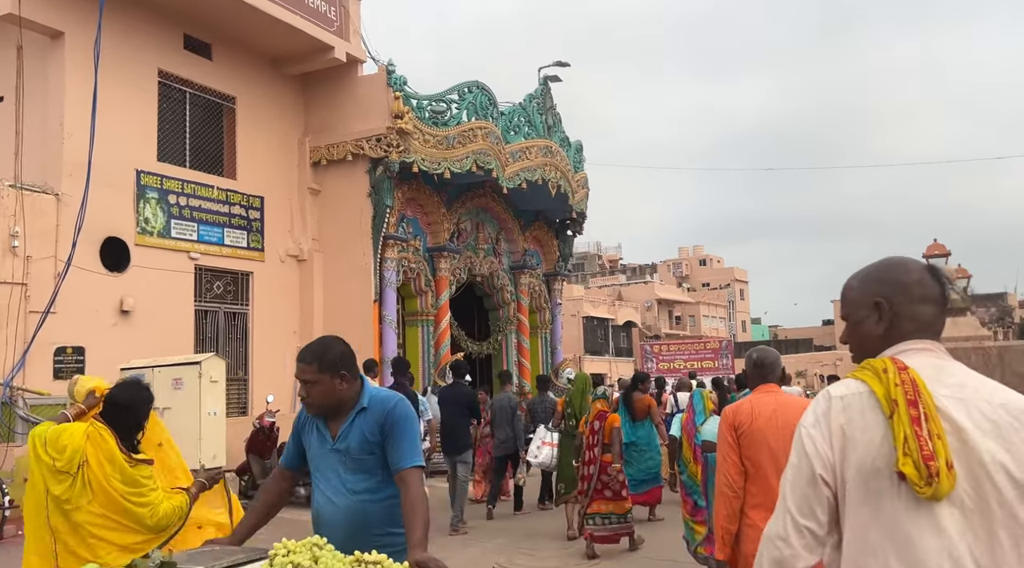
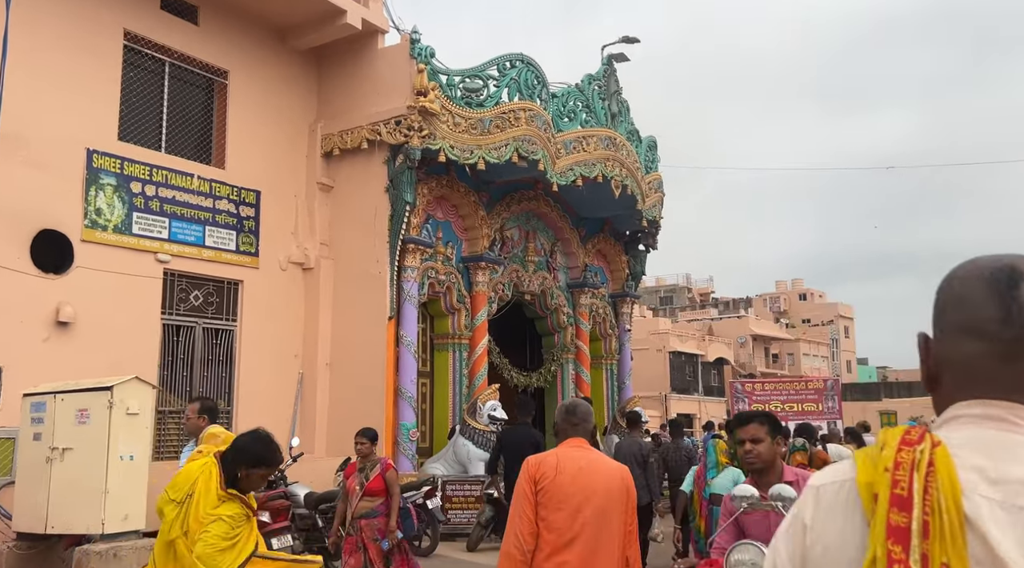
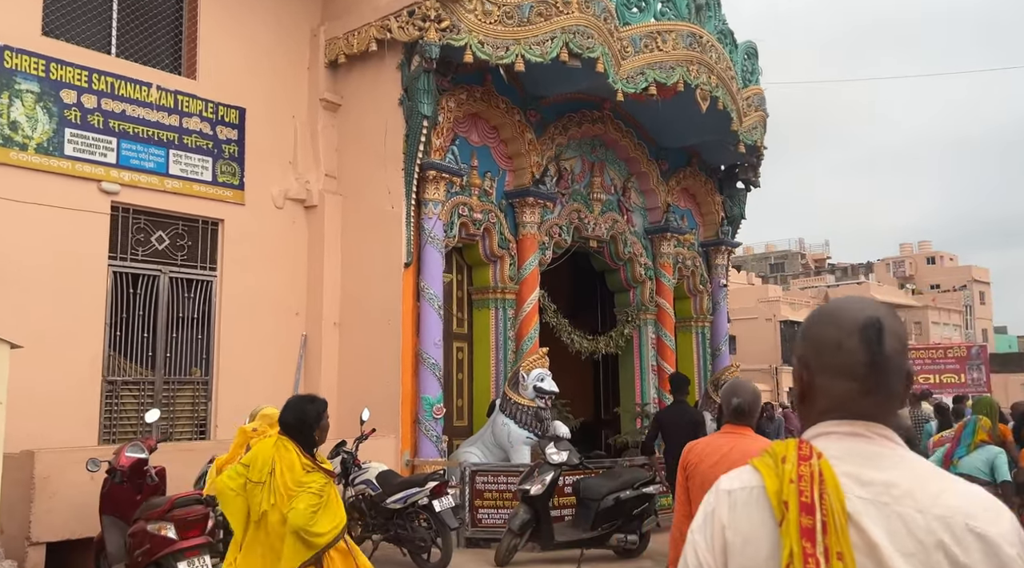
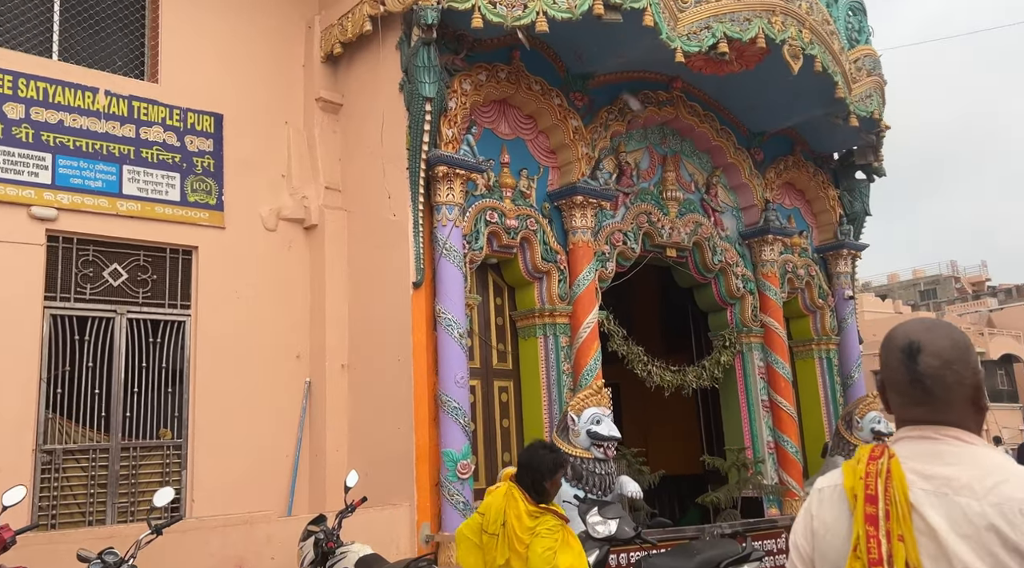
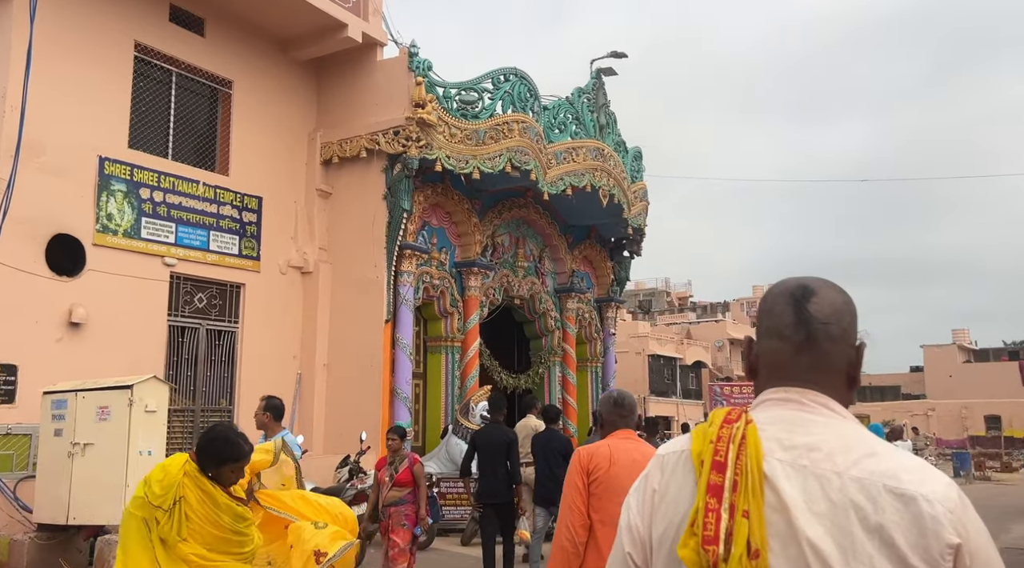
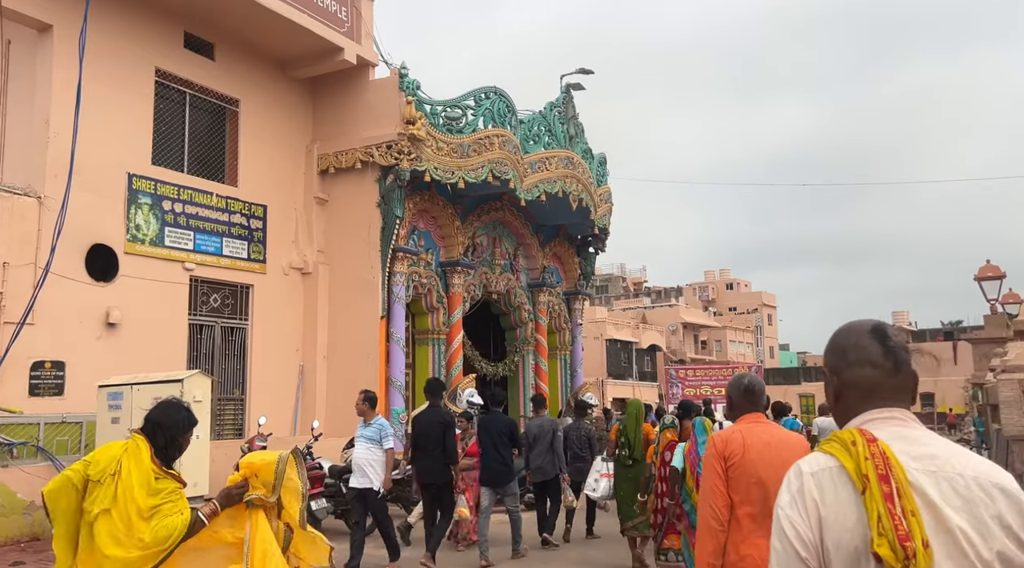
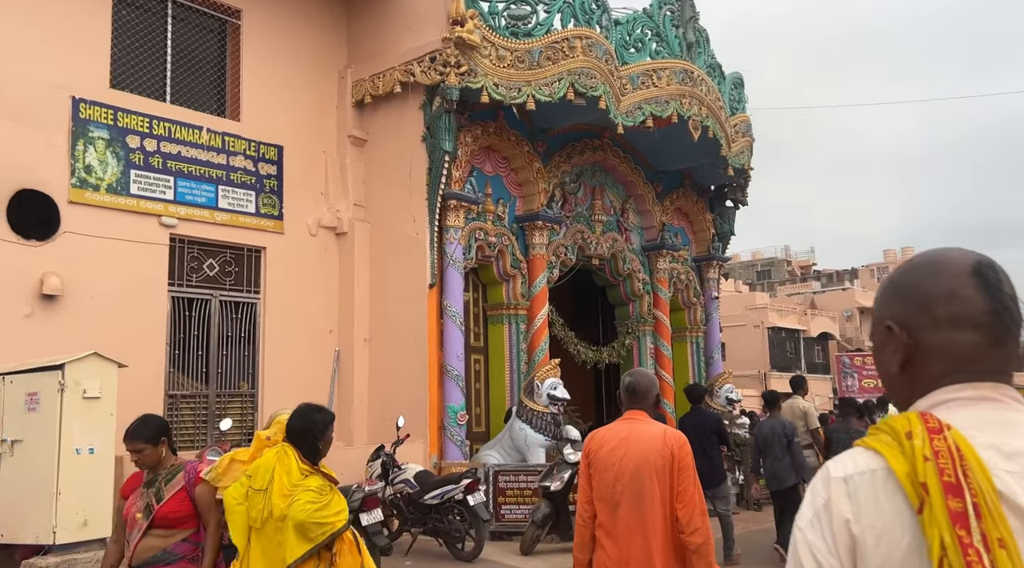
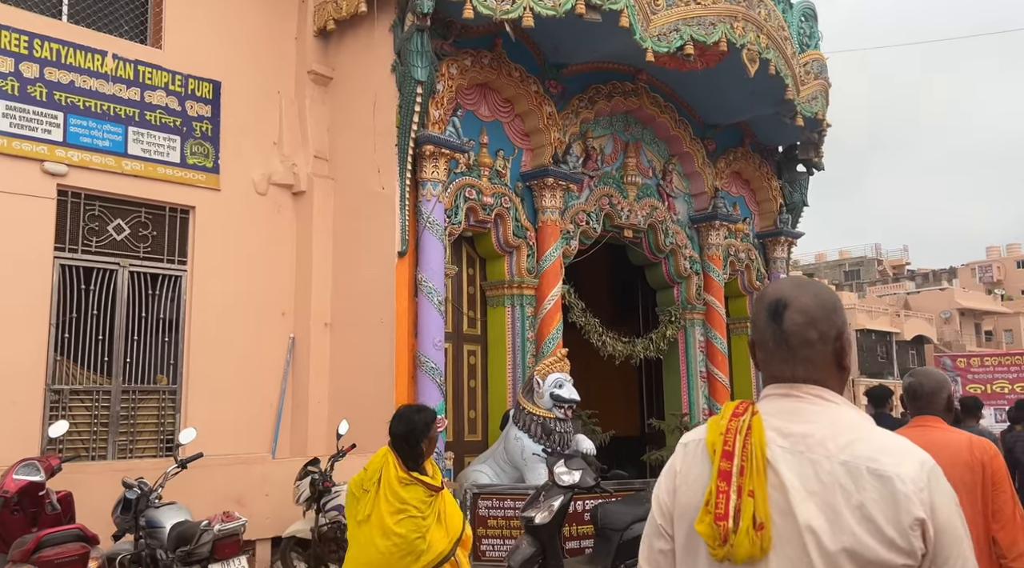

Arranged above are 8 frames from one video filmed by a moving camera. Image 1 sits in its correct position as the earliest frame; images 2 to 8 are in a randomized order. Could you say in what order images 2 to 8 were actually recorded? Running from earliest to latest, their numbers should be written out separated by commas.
6, 5, 2, 7, 3, 8, 4
